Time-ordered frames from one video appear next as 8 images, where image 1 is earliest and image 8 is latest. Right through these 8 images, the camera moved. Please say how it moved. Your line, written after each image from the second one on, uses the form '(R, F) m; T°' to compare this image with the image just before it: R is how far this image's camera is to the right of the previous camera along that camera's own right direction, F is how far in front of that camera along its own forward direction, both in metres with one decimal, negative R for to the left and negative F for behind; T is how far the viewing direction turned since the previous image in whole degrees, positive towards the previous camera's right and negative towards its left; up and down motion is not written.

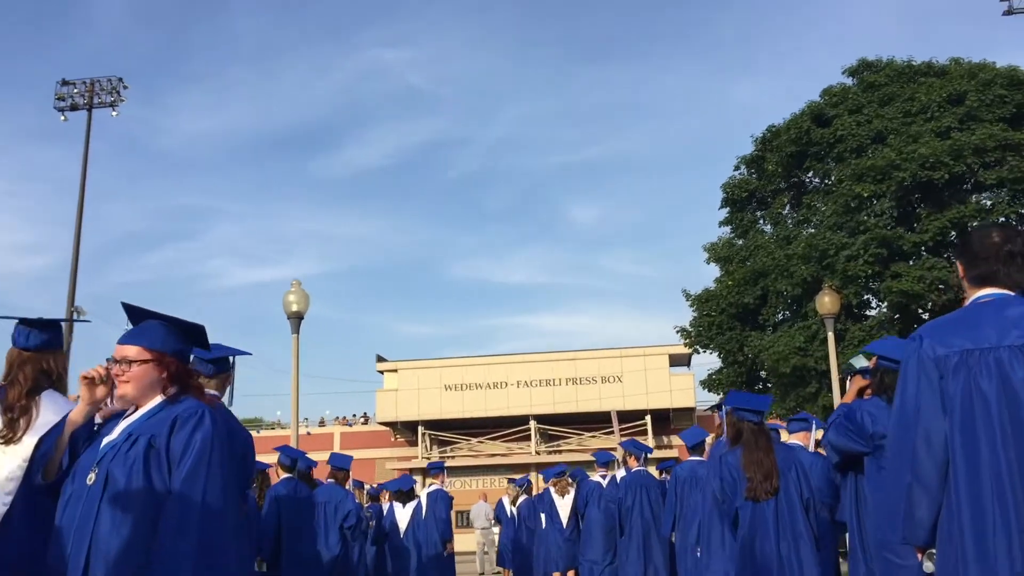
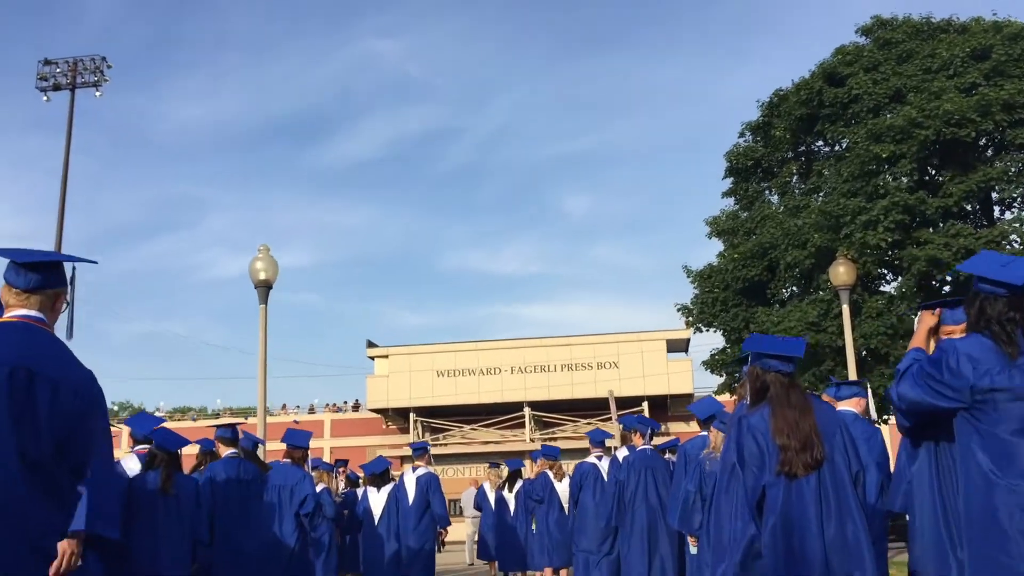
(+0.1, +1.4) m; 0°
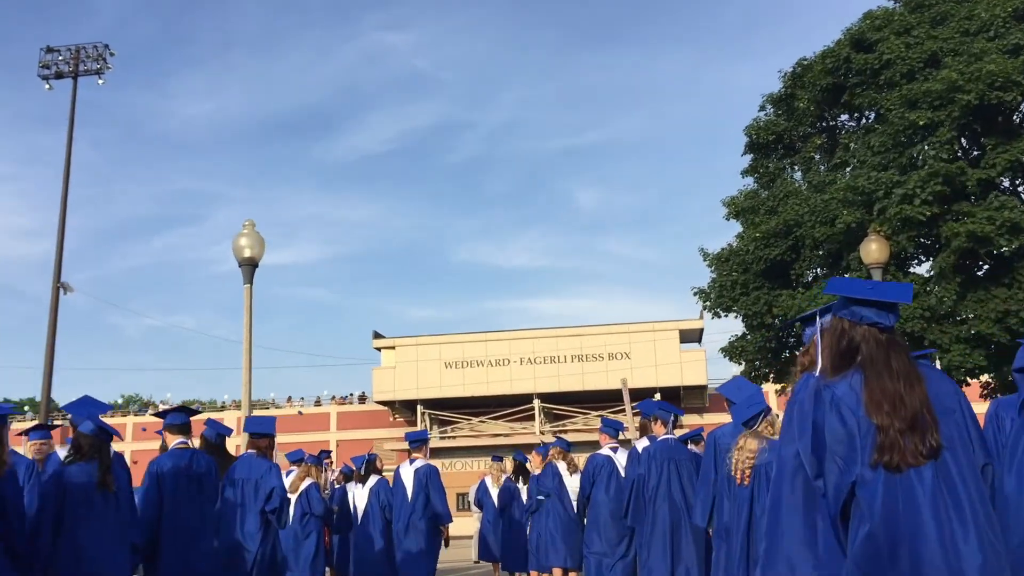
(+0.1, +1.1) m; -1°
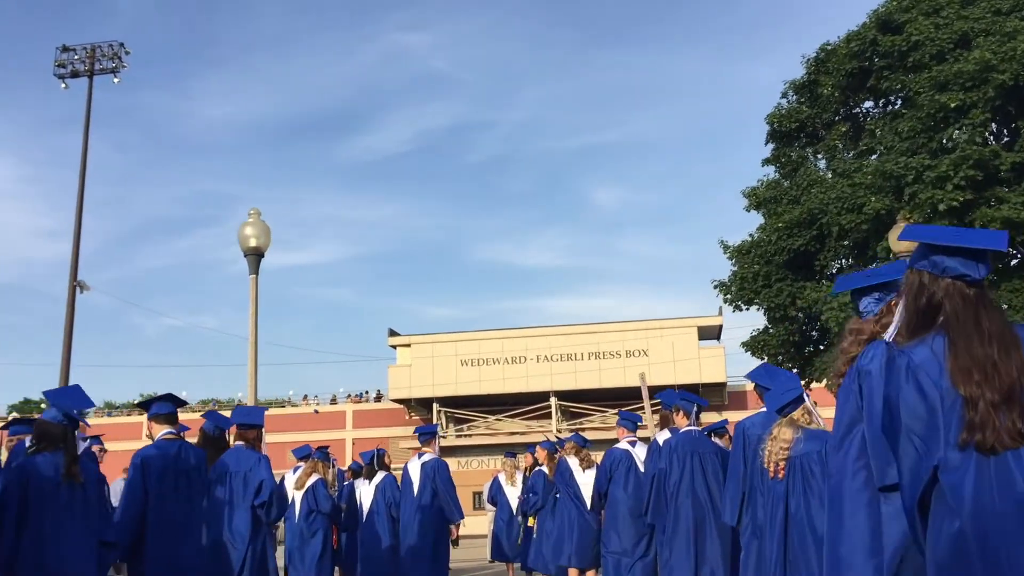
(0.0, +0.5) m; -1°
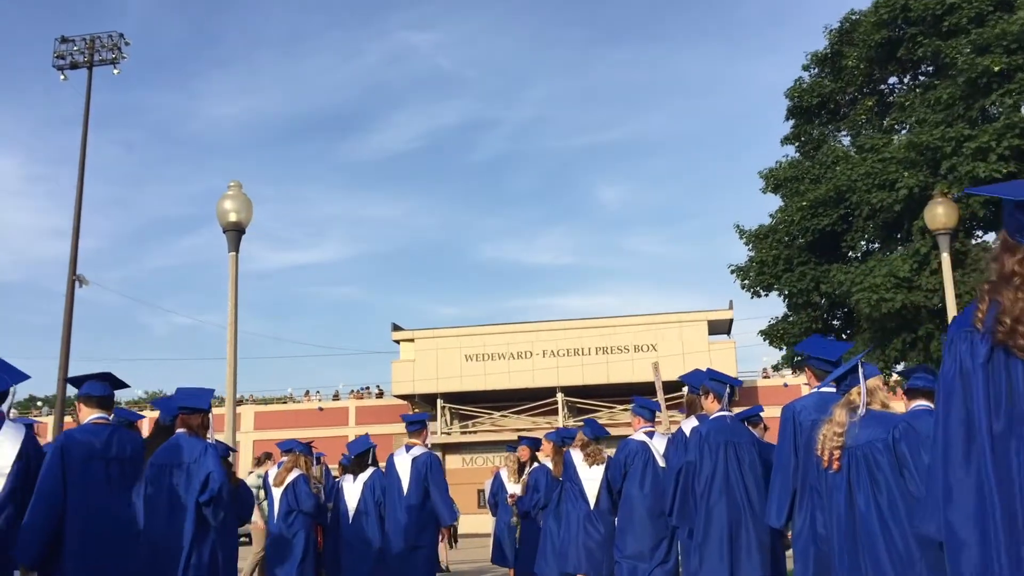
(0.0, +1.1) m; 0°
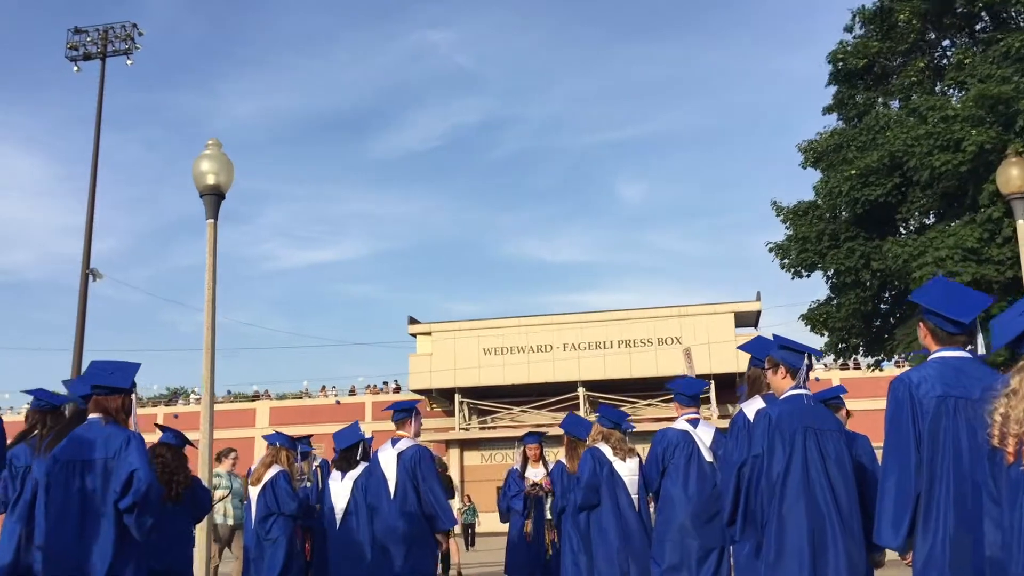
(+0.1, +1.5) m; -1°
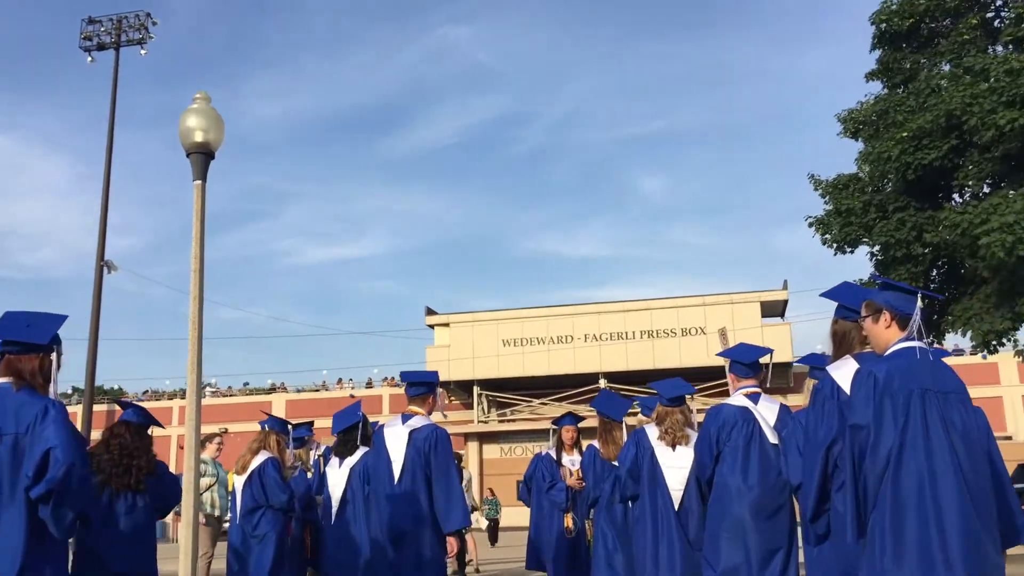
(0.0, +1.1) m; -1°
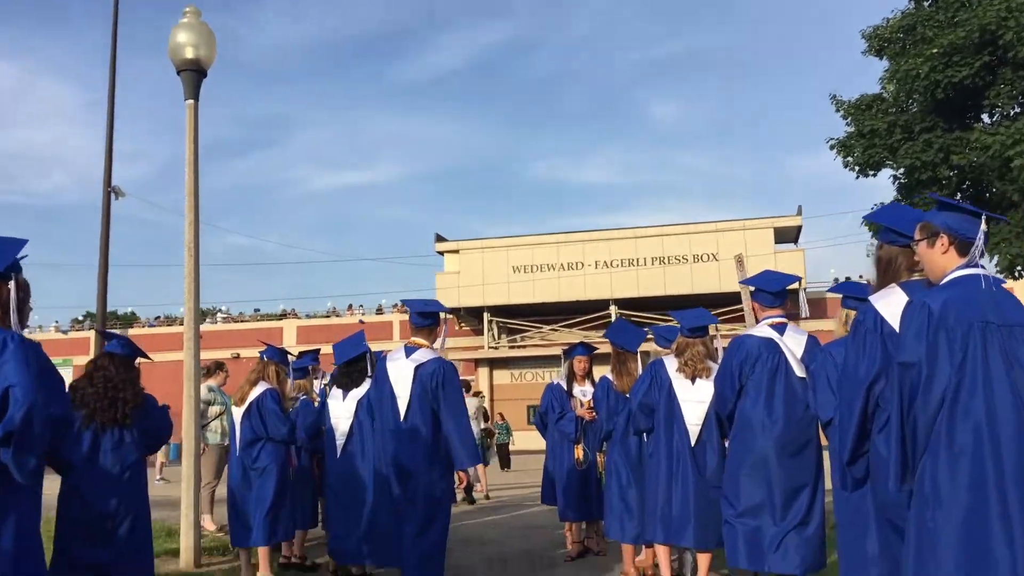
(0.0, +0.4) m; -1°
